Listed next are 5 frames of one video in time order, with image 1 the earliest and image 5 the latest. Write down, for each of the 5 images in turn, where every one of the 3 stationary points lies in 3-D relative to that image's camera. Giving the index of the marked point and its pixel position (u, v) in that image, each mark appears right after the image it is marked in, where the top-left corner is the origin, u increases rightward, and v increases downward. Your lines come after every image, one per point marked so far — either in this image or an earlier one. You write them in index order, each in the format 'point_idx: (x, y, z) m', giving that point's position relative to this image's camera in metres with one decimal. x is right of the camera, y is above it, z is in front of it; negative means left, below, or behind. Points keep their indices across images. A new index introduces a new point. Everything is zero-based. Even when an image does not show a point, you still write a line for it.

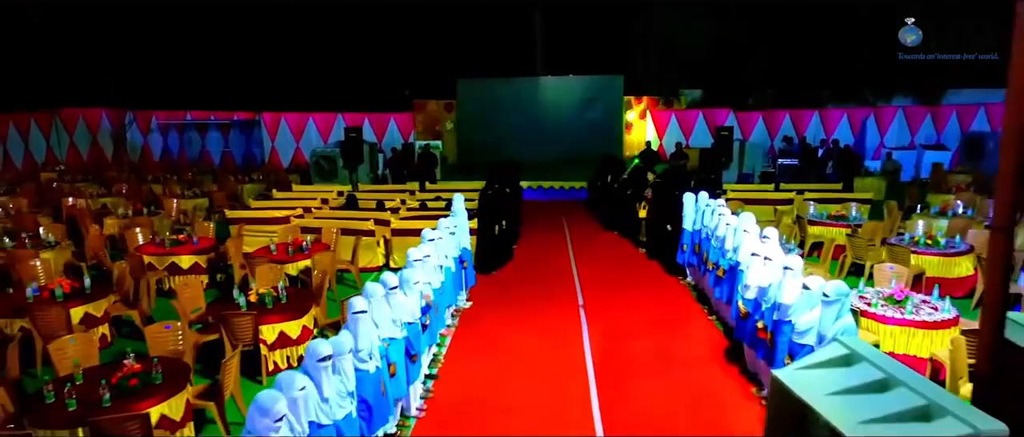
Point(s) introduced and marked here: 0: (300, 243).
0: (-2.7, -0.3, +8.7) m
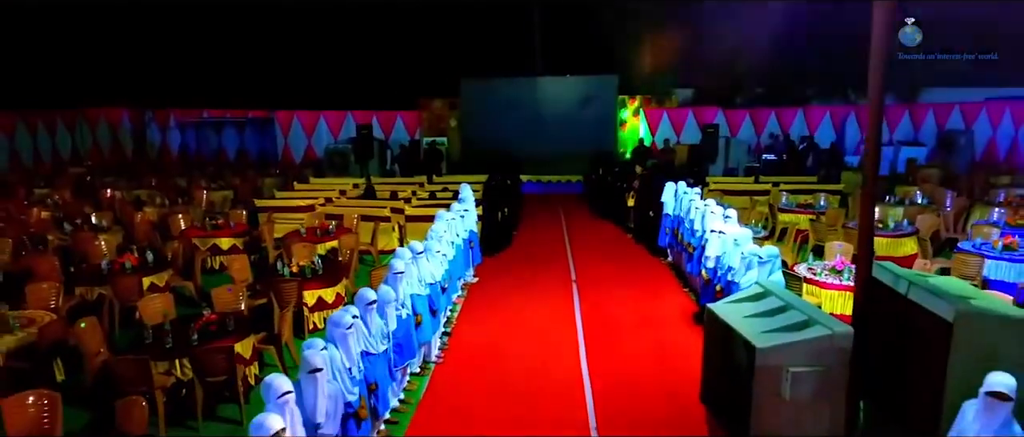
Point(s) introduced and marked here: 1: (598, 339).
0: (-2.7, -0.1, +9.9) m
1: (+0.9, -1.3, +7.1) m
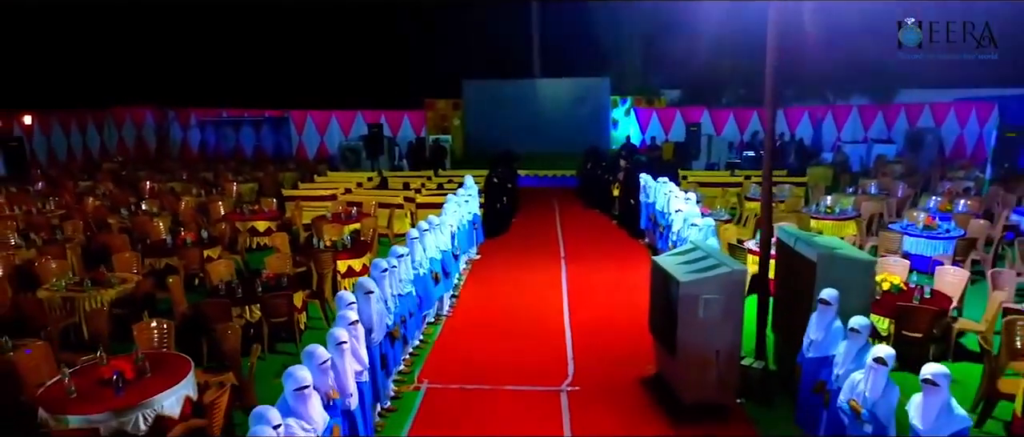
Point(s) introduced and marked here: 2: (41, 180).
0: (-2.8, +0.1, +11.5) m
1: (+0.9, -1.0, +8.7) m
2: (-11.2, +0.9, +15.9) m
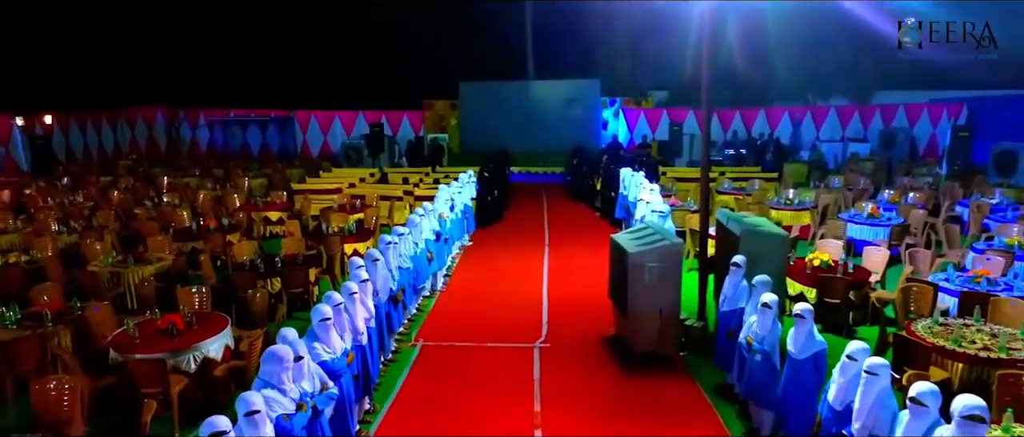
0: (-3.0, +0.3, +12.7) m
1: (+0.7, -0.9, +9.9) m
2: (-11.4, +1.1, +17.1) m
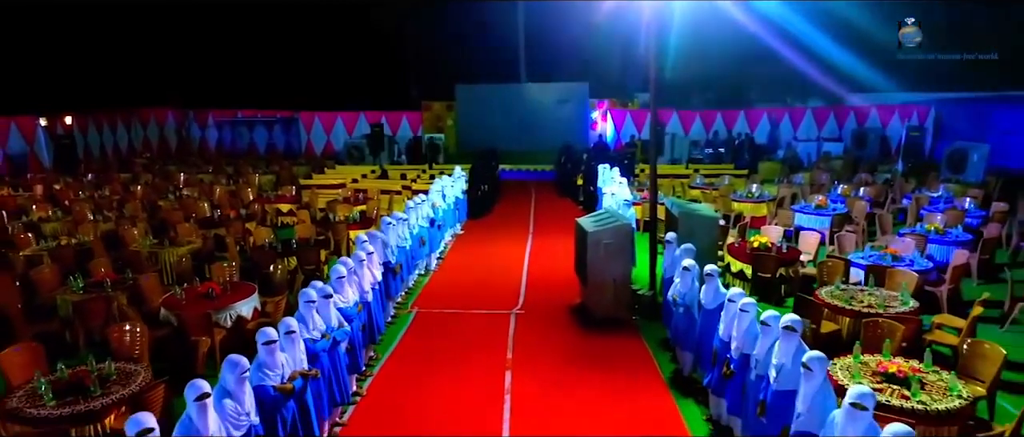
0: (-3.2, +0.5, +14.0) m
1: (+0.4, -0.7, +11.2) m
2: (-11.6, +1.3, +18.5) m
